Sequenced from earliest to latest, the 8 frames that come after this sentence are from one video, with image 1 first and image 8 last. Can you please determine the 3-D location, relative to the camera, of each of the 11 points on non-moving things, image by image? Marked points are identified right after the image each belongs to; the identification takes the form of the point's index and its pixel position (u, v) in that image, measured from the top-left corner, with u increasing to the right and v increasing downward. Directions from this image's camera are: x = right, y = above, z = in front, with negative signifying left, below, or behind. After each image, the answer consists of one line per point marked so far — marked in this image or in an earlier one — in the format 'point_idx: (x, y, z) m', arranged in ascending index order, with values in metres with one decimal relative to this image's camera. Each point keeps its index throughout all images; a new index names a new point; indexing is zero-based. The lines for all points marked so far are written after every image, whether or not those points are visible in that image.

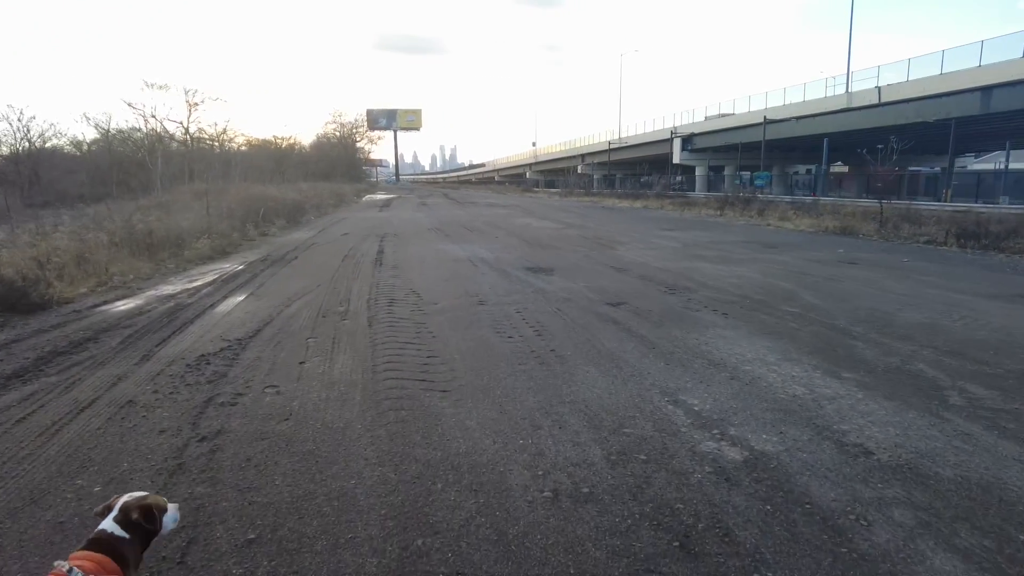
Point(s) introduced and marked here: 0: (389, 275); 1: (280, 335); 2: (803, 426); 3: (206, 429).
0: (-2.4, +0.2, +12.4) m
1: (-2.7, -0.5, +7.6) m
2: (+2.1, -1.0, +4.7) m
3: (-2.2, -1.0, +4.7) m
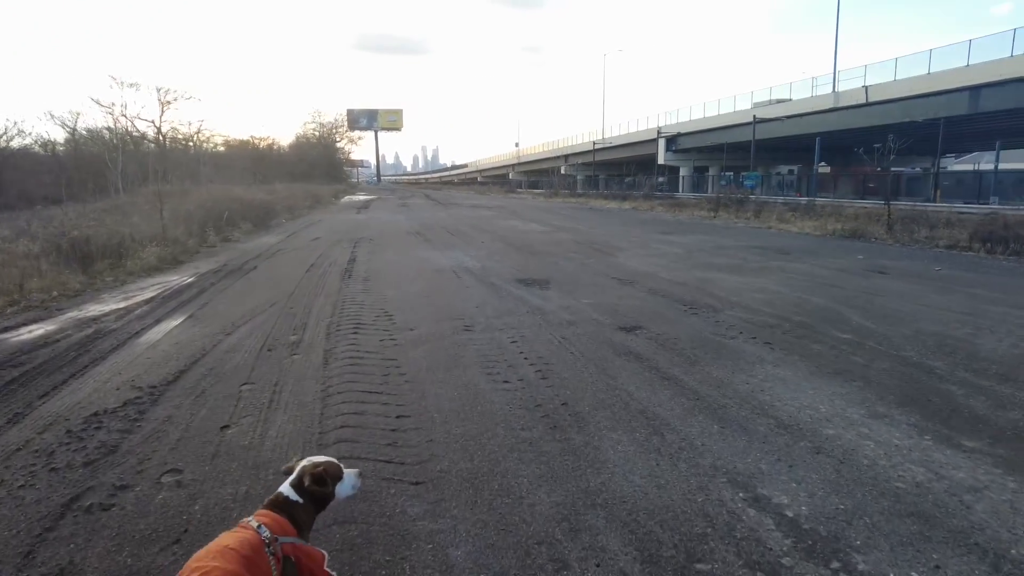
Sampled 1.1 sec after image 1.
0: (-2.5, 0.0, +10.7) m
1: (-2.7, -0.8, +5.8) m
2: (+2.1, -1.2, +3.1) m
3: (-2.2, -1.3, +3.0) m
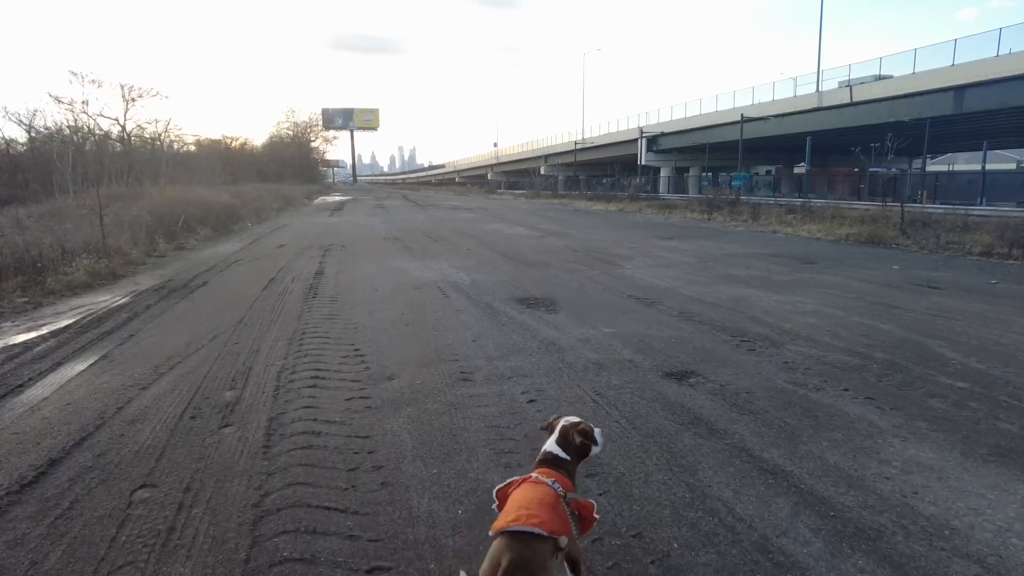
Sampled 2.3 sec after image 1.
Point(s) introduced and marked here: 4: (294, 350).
0: (-2.5, -0.4, +8.8) m
1: (-2.5, -1.1, +3.9) m
2: (+2.4, -1.5, +1.3) m
3: (-1.9, -1.6, +1.1) m
4: (-2.3, -0.6, +6.9) m
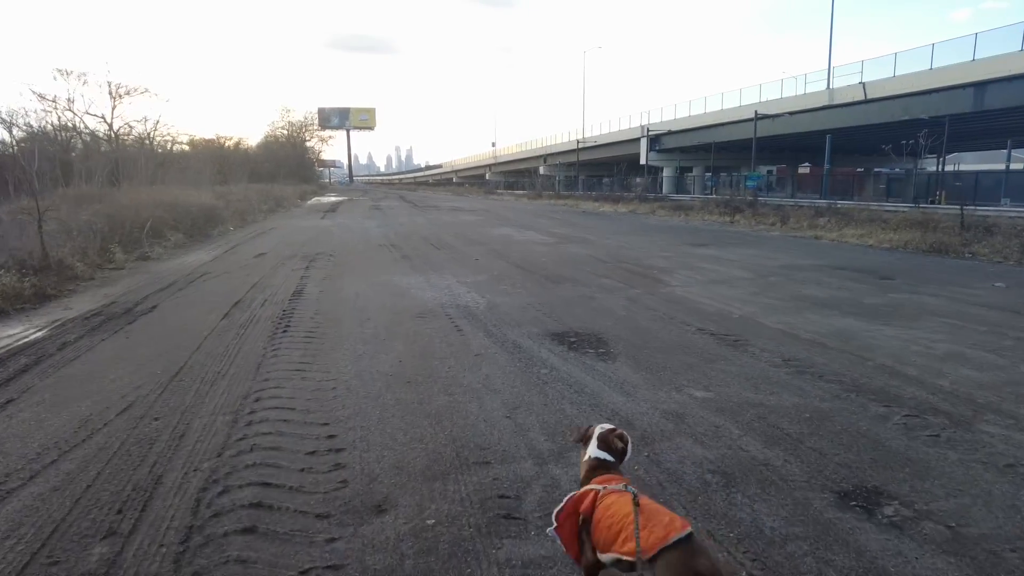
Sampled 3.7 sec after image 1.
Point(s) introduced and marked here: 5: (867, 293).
0: (-2.2, -0.7, +6.4) m
1: (-2.1, -1.5, +1.5) m
2: (+2.8, -1.9, -1.1) m
3: (-1.5, -2.0, -1.3) m
4: (-1.9, -1.0, +4.5) m
5: (+5.5, -0.1, +10.2) m
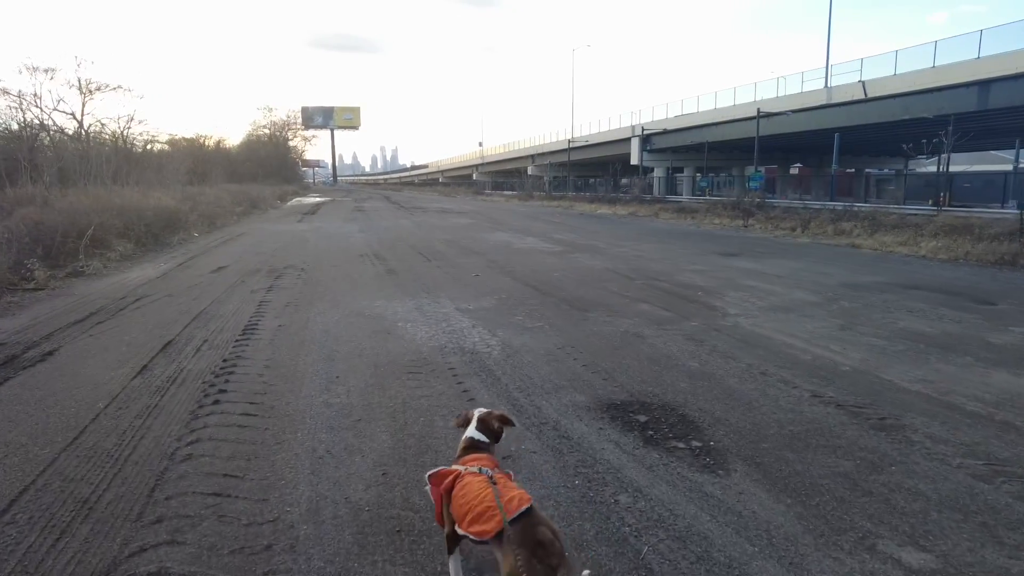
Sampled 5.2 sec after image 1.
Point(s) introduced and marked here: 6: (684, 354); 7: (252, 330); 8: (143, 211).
0: (-1.8, -1.1, +4.0) m
1: (-1.7, -1.9, -0.9) m
2: (+3.3, -2.3, -3.3) m
3: (-1.0, -2.4, -3.6) m
4: (-1.5, -1.4, +2.1) m
5: (+5.8, -0.5, +8.0) m
6: (+1.8, -0.7, +6.6) m
7: (-3.1, -0.5, +7.9) m
8: (-10.6, +2.2, +18.8) m
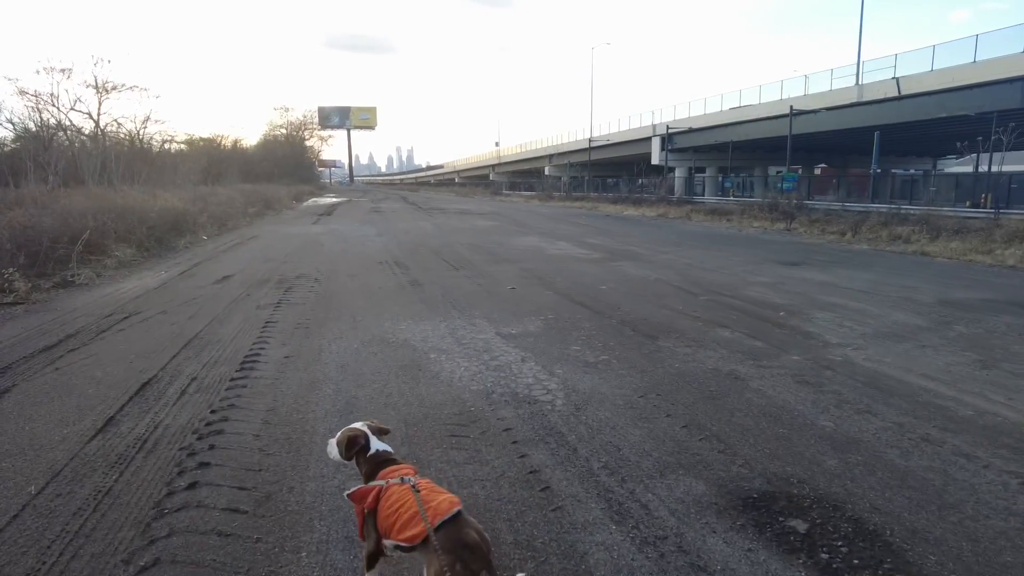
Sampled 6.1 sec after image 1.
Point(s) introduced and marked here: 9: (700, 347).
0: (-1.4, -1.4, +2.6) m
1: (-1.3, -2.1, -2.3) m
2: (+3.6, -2.5, -4.9) m
3: (-0.7, -2.6, -5.1) m
4: (-1.1, -1.6, +0.7) m
5: (+6.3, -0.7, +6.4) m
6: (+2.3, -0.9, +5.1) m
7: (-2.5, -0.7, +6.5) m
8: (-9.7, +2.0, +17.5) m
9: (+2.0, -0.6, +6.9) m
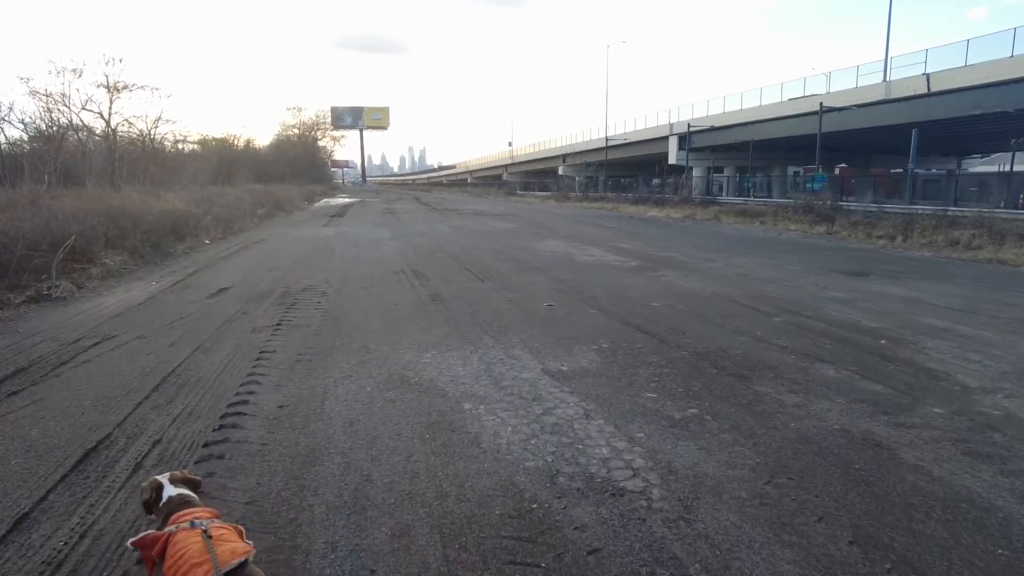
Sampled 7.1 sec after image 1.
0: (-1.0, -1.6, +1.1) m
1: (-1.0, -2.4, -3.8) m
2: (+3.8, -2.8, -6.5) m
3: (-0.4, -2.8, -6.6) m
4: (-0.8, -1.9, -0.8) m
5: (+6.8, -1.0, +4.8) m
6: (+2.7, -1.2, +3.5) m
7: (-2.1, -1.0, +5.0) m
8: (-9.1, +1.8, +16.2) m
9: (+2.4, -0.9, +5.4) m
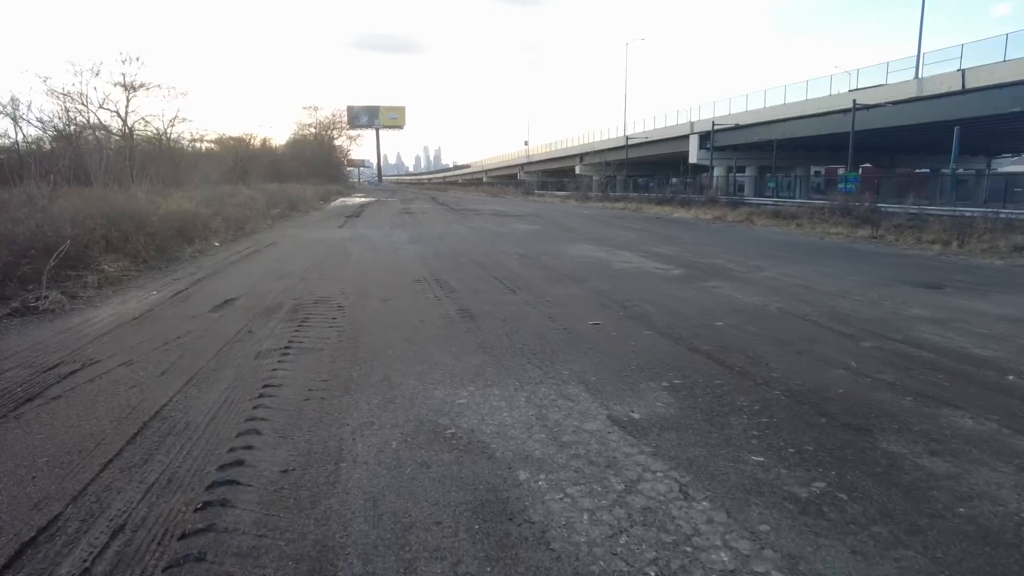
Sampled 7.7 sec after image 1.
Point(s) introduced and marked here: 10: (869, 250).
0: (-0.7, -1.8, -0.1) m
1: (-0.8, -2.6, -5.0) m
2: (+4.0, -3.0, -7.7) m
3: (-0.3, -3.0, -7.8) m
4: (-0.5, -2.1, -2.0) m
5: (+7.2, -1.2, +3.4) m
6: (+3.1, -1.4, +2.3) m
7: (-1.7, -1.2, +3.9) m
8: (-8.4, +1.6, +15.2) m
9: (+2.9, -1.1, +4.2) m
10: (+9.7, +1.1, +17.8) m
